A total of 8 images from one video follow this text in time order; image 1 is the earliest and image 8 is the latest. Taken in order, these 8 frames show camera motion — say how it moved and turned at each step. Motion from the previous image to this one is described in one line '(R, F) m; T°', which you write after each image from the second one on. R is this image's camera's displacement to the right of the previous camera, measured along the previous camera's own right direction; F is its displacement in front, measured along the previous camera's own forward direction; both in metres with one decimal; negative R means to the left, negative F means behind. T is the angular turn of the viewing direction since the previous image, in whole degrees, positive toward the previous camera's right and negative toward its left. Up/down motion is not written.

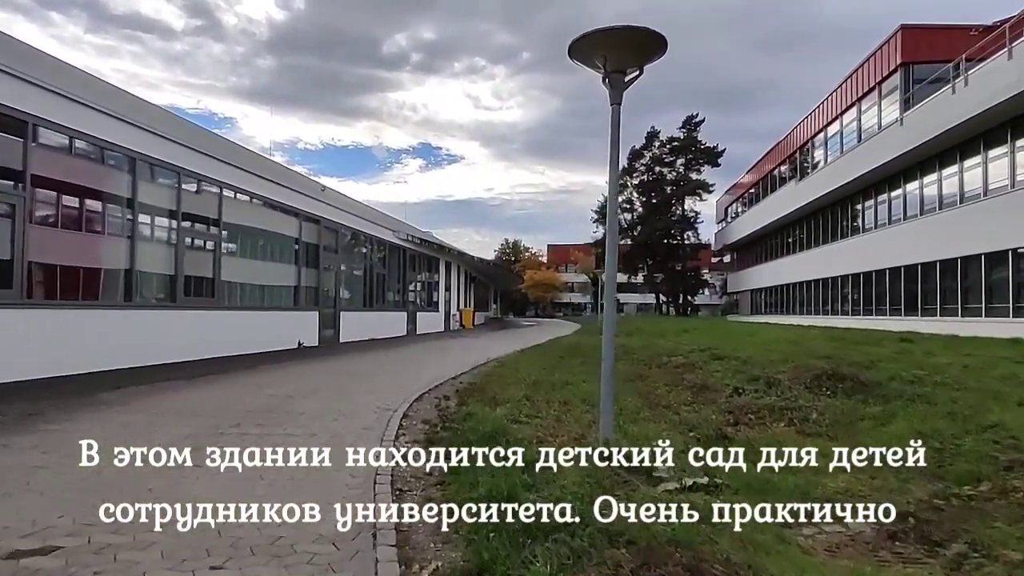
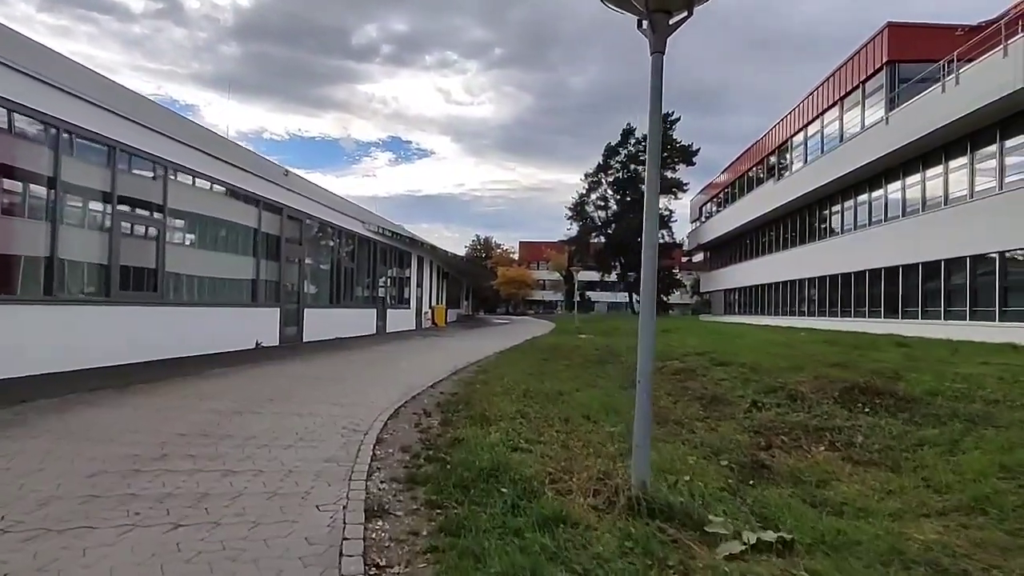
(-0.3, +1.2) m; +3°
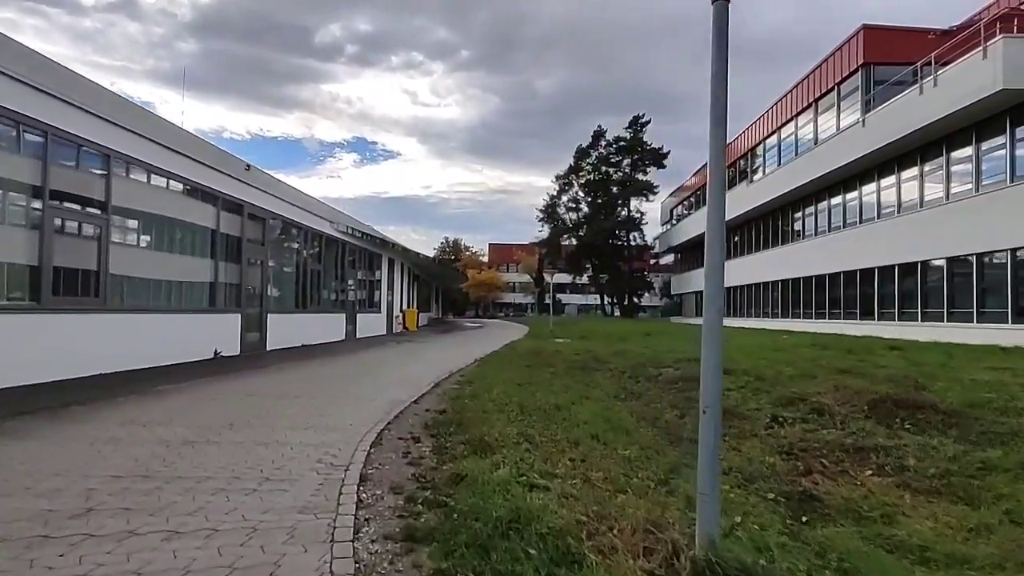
(-0.4, +0.9) m; +3°
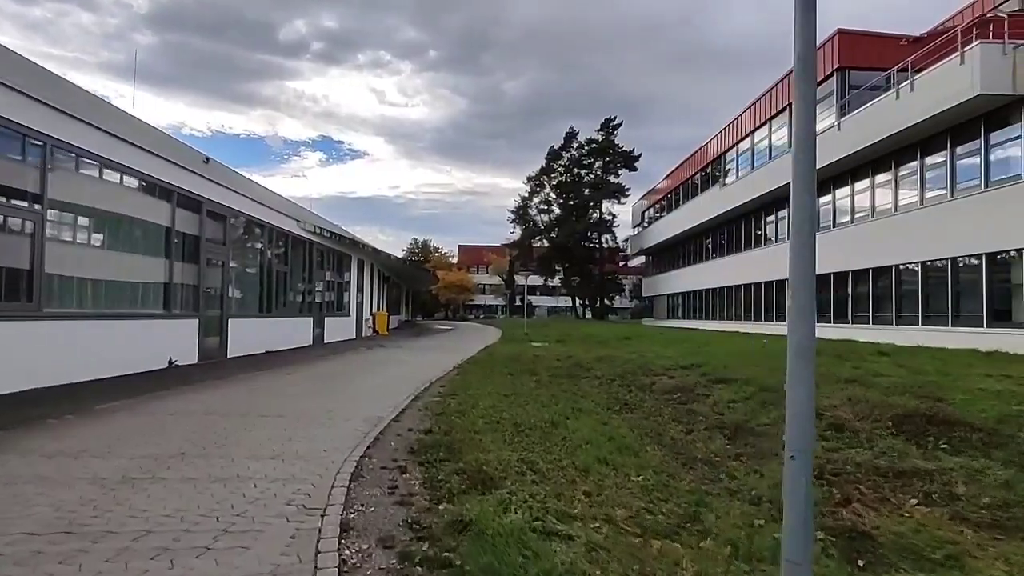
(-0.3, +0.8) m; +3°
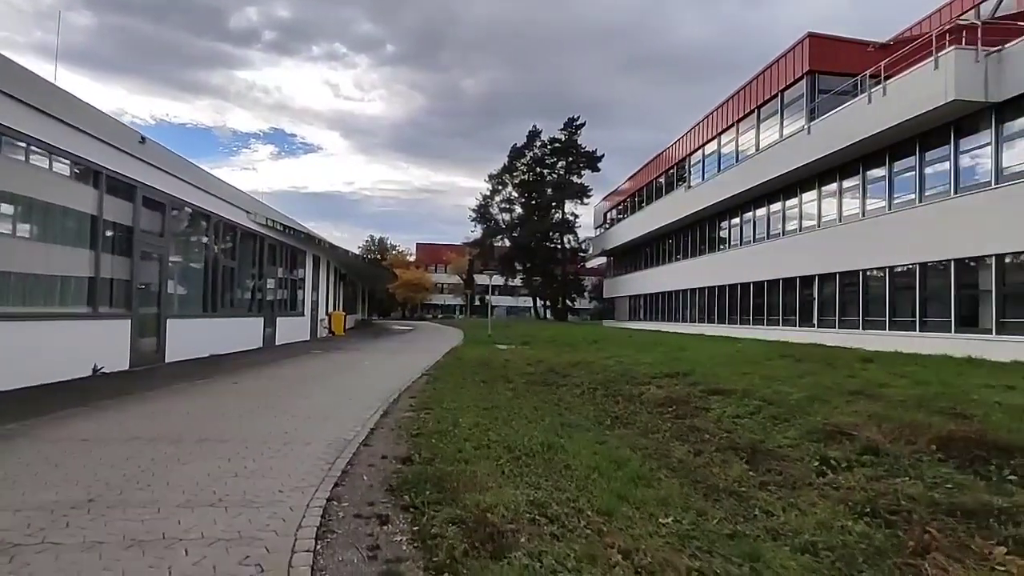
(-0.4, +1.1) m; +4°
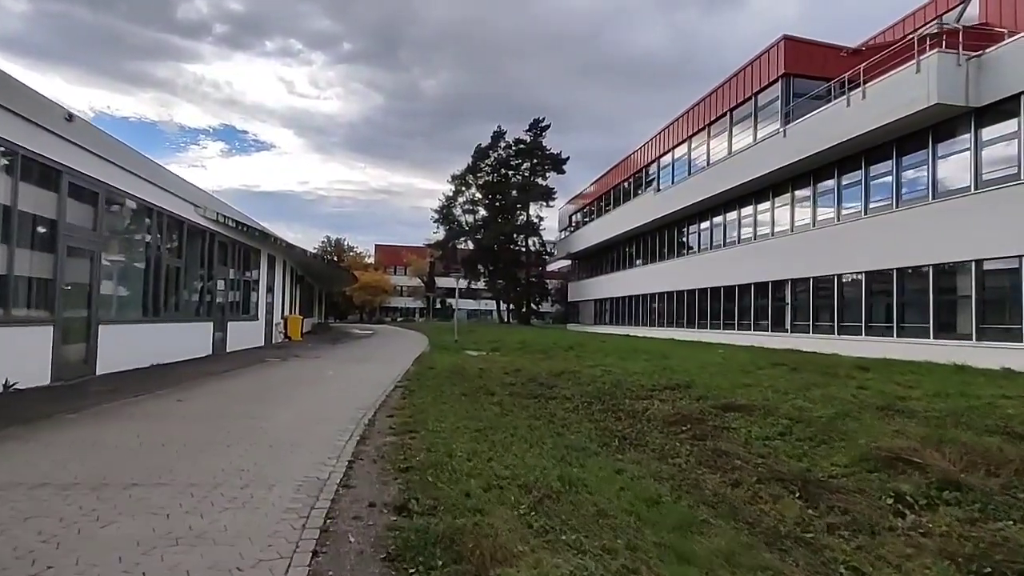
(-0.5, +1.2) m; +4°
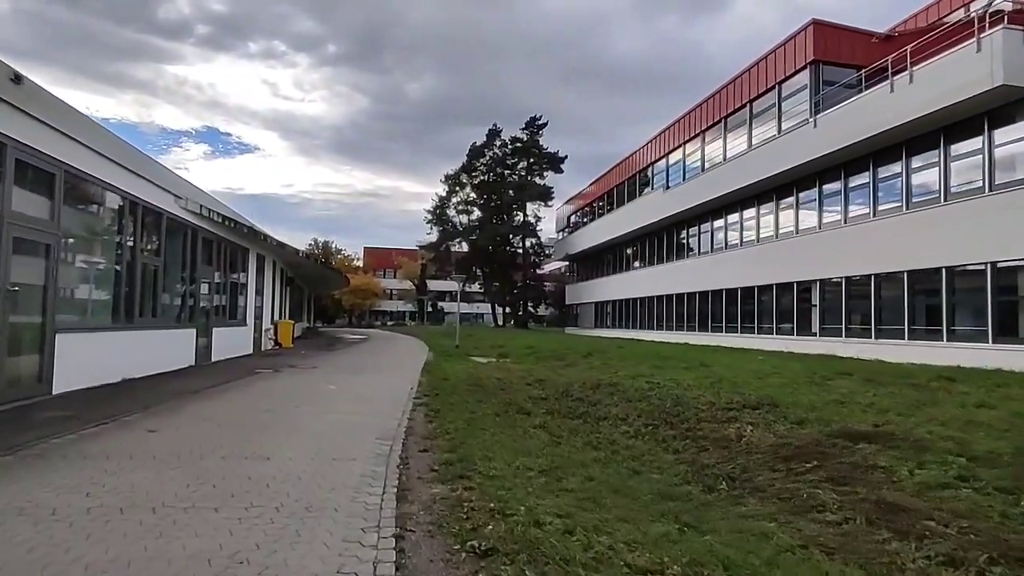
(-1.0, +1.9) m; +1°
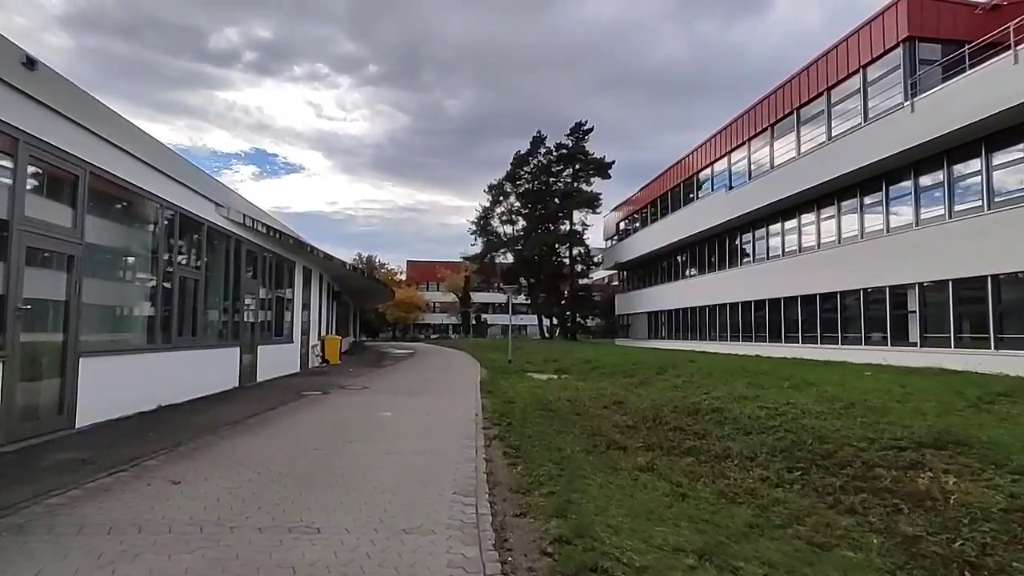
(-0.8, +1.7) m; -4°
